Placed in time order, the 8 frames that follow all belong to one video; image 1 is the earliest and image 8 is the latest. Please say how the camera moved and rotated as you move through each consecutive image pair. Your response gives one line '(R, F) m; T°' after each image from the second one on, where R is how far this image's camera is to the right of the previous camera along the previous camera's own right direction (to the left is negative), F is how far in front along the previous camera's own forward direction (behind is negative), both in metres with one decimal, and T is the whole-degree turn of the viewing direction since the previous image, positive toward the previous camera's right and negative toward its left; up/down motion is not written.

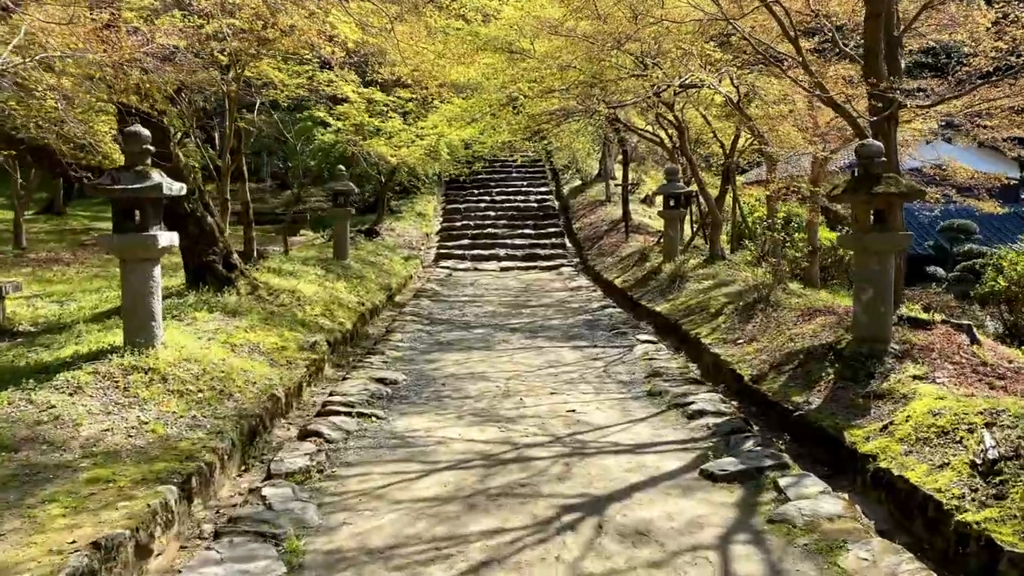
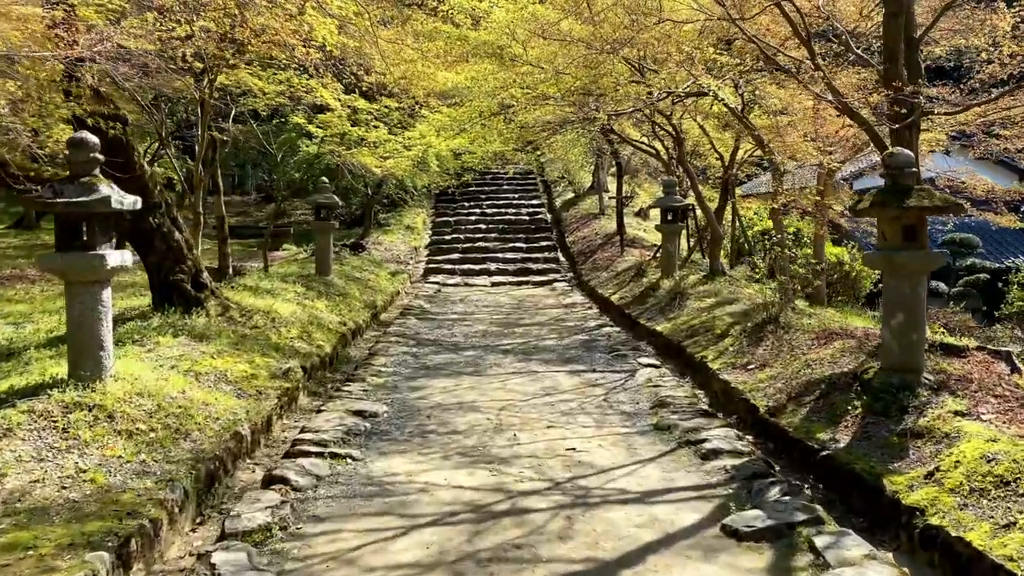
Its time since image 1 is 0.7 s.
(0.0, +0.4) m; +1°
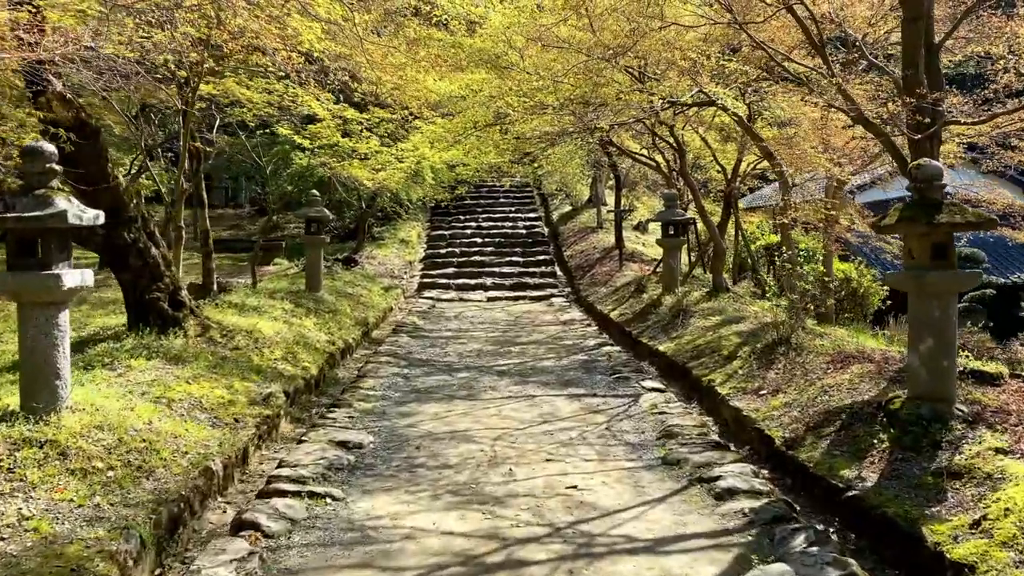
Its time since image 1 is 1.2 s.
(0.0, +0.3) m; 0°
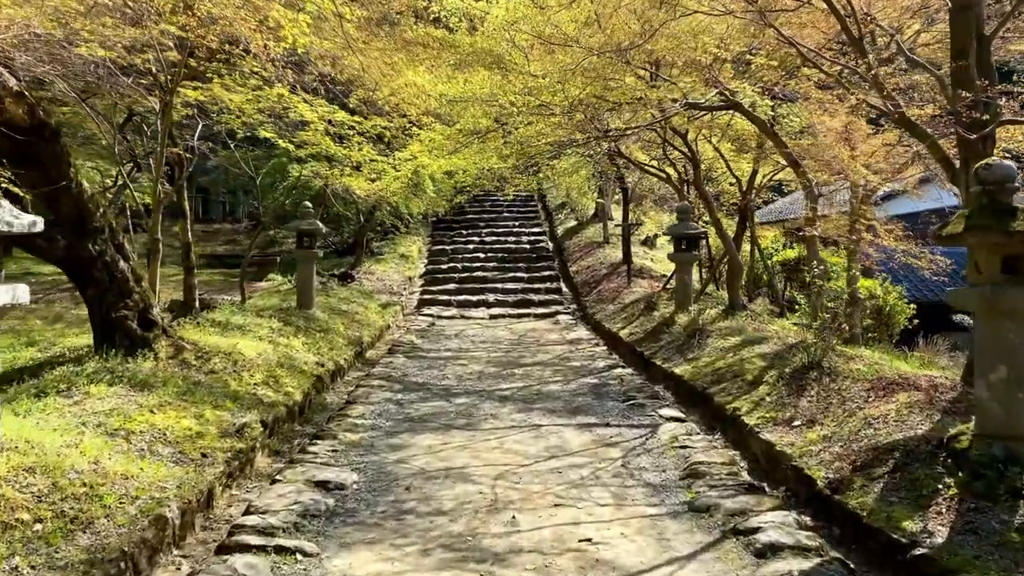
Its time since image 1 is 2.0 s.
(0.0, +0.5) m; 0°
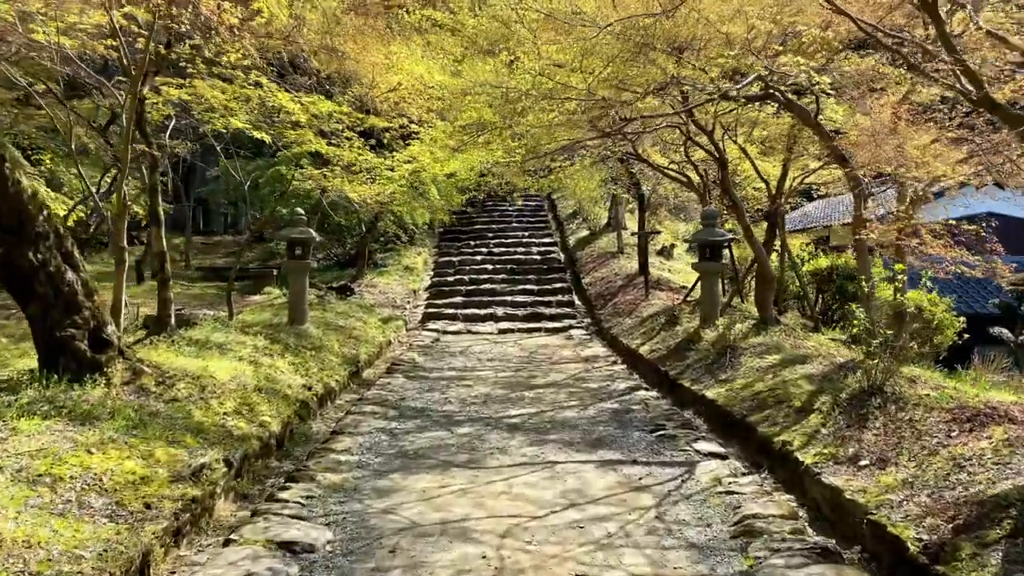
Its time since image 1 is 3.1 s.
(0.0, +0.7) m; -1°
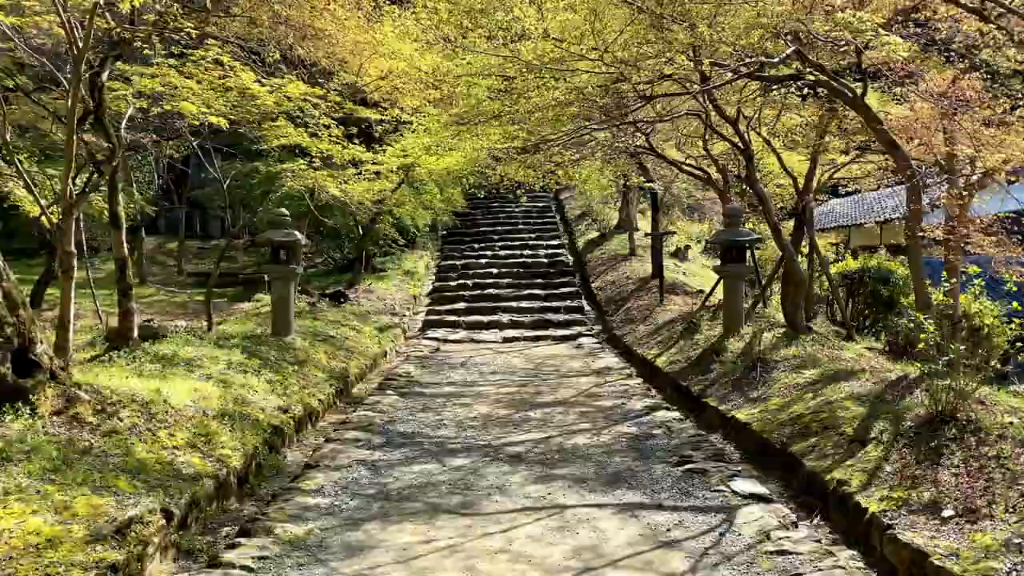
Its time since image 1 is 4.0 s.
(0.0, +0.6) m; -1°
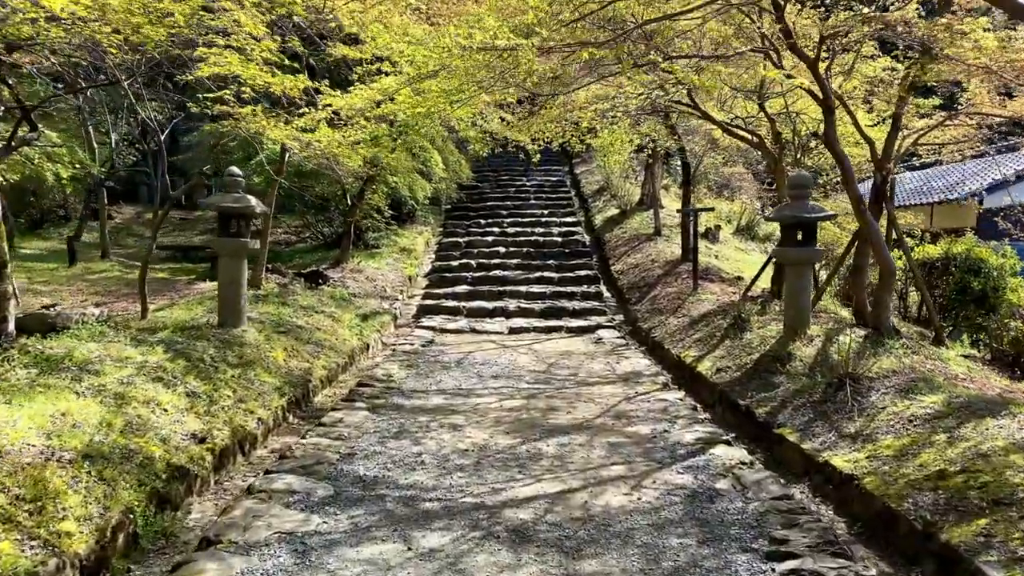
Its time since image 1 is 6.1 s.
(0.0, +1.4) m; -1°
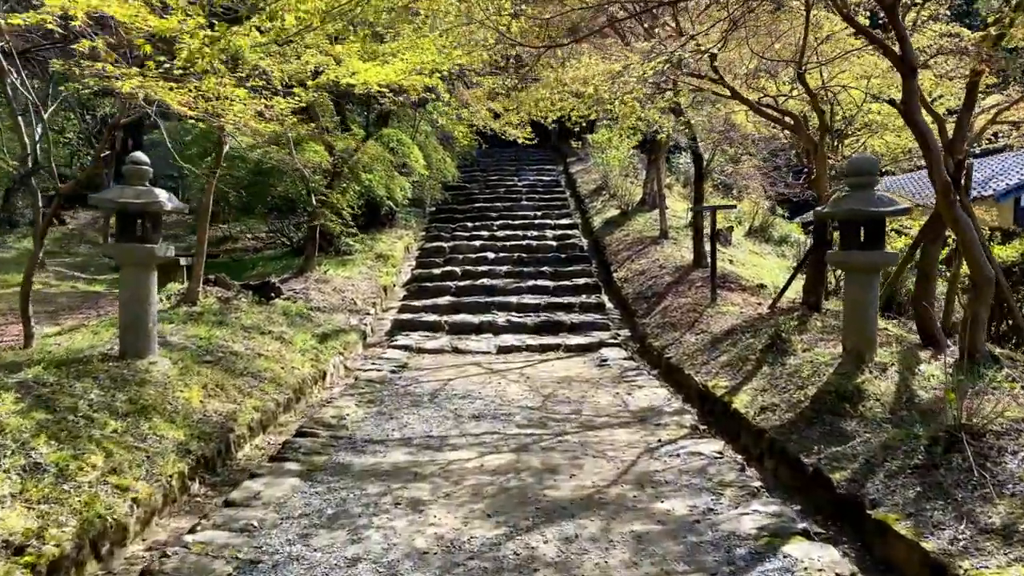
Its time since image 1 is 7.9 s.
(0.0, +1.2) m; 0°
